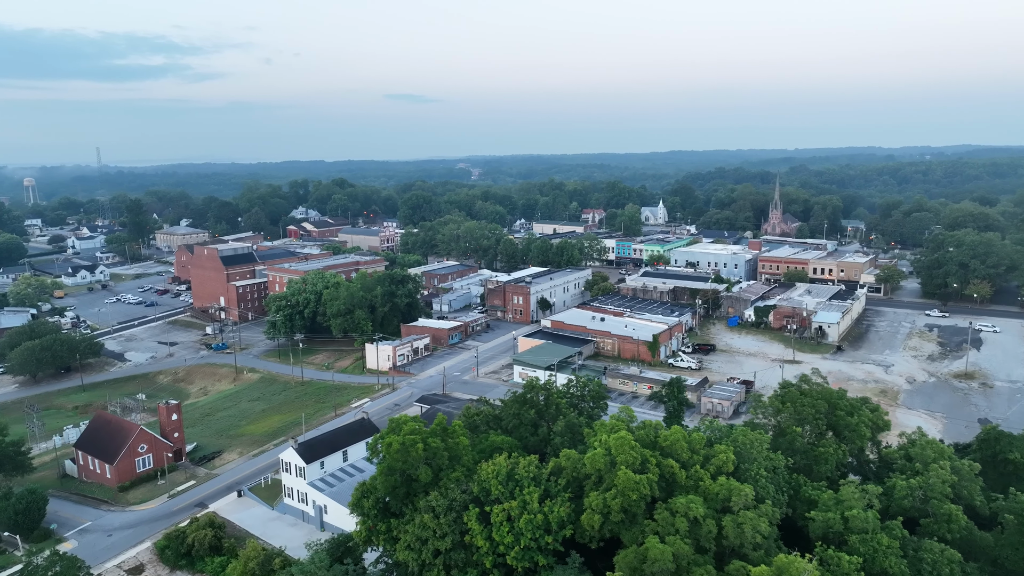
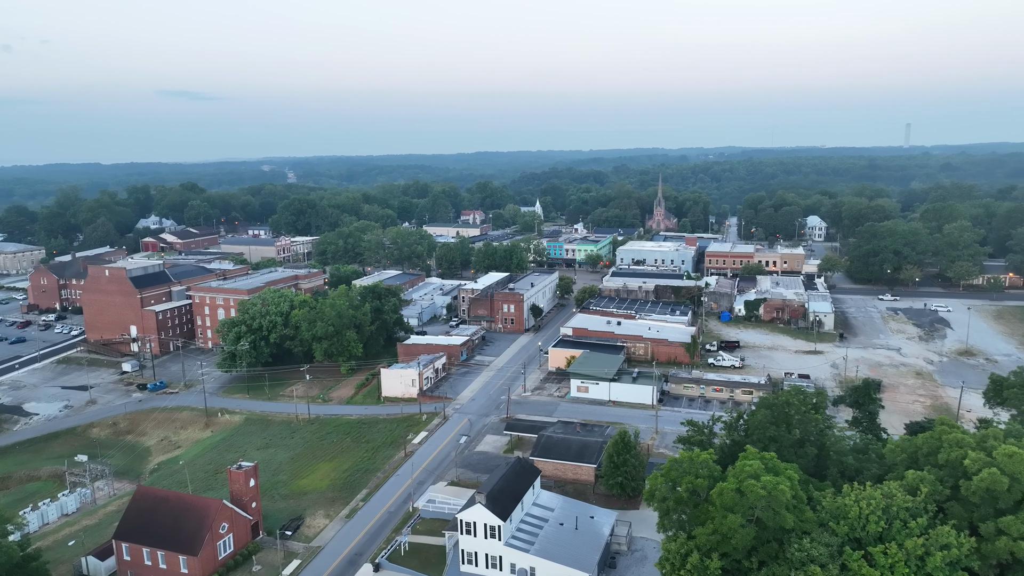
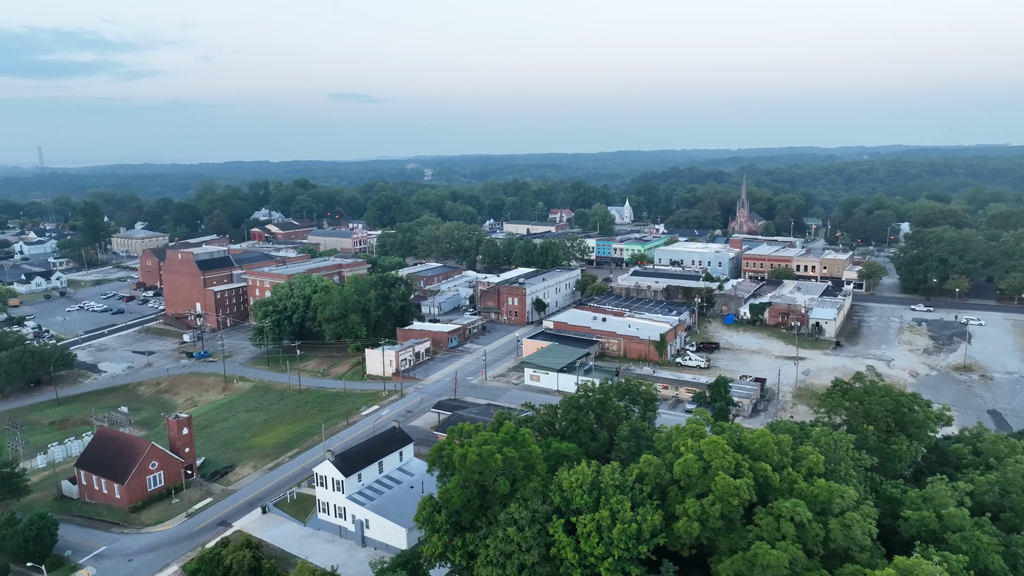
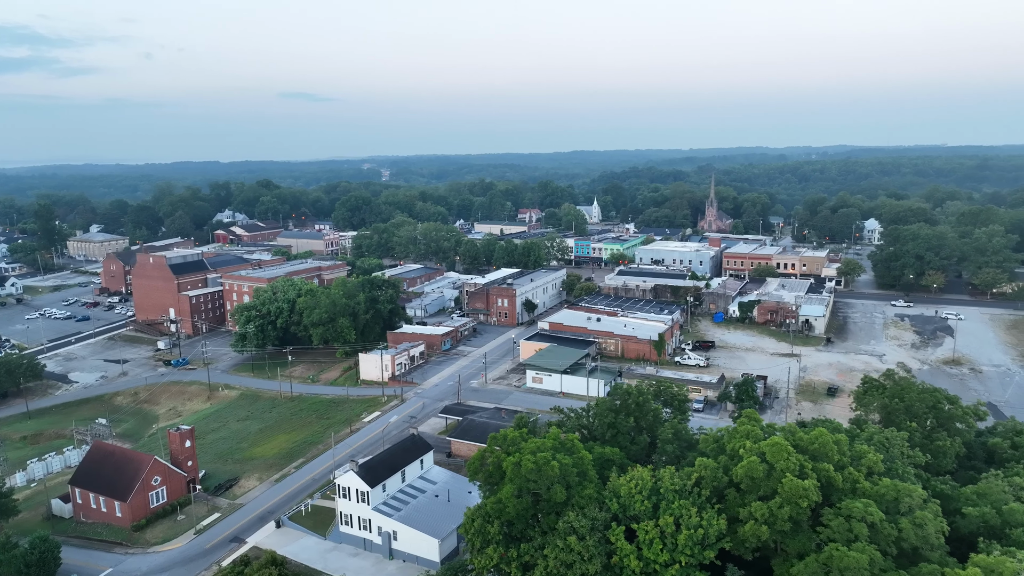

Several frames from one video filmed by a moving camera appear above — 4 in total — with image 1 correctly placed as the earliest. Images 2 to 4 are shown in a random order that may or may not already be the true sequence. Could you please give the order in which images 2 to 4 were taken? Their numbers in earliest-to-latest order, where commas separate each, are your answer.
3, 4, 2
